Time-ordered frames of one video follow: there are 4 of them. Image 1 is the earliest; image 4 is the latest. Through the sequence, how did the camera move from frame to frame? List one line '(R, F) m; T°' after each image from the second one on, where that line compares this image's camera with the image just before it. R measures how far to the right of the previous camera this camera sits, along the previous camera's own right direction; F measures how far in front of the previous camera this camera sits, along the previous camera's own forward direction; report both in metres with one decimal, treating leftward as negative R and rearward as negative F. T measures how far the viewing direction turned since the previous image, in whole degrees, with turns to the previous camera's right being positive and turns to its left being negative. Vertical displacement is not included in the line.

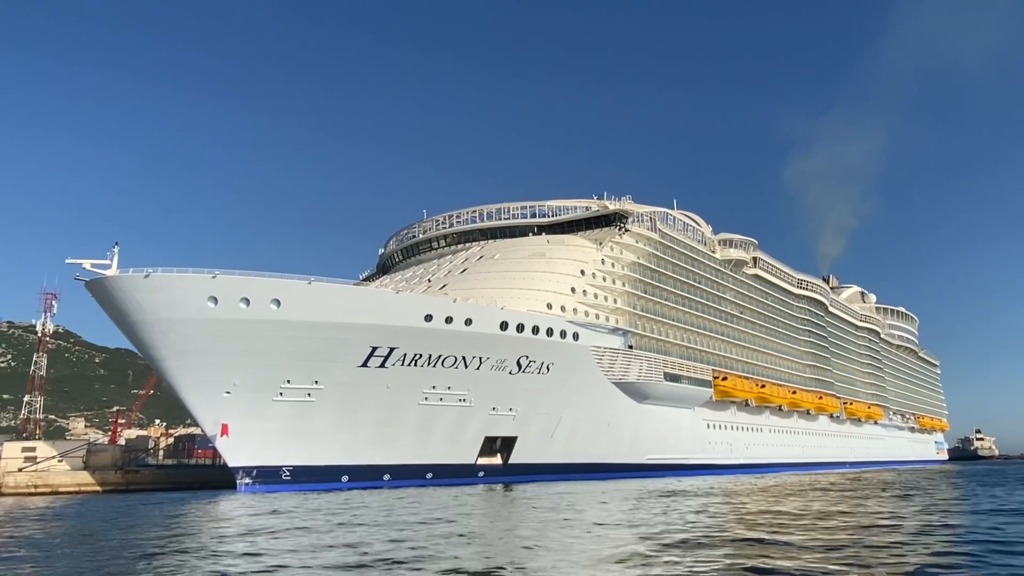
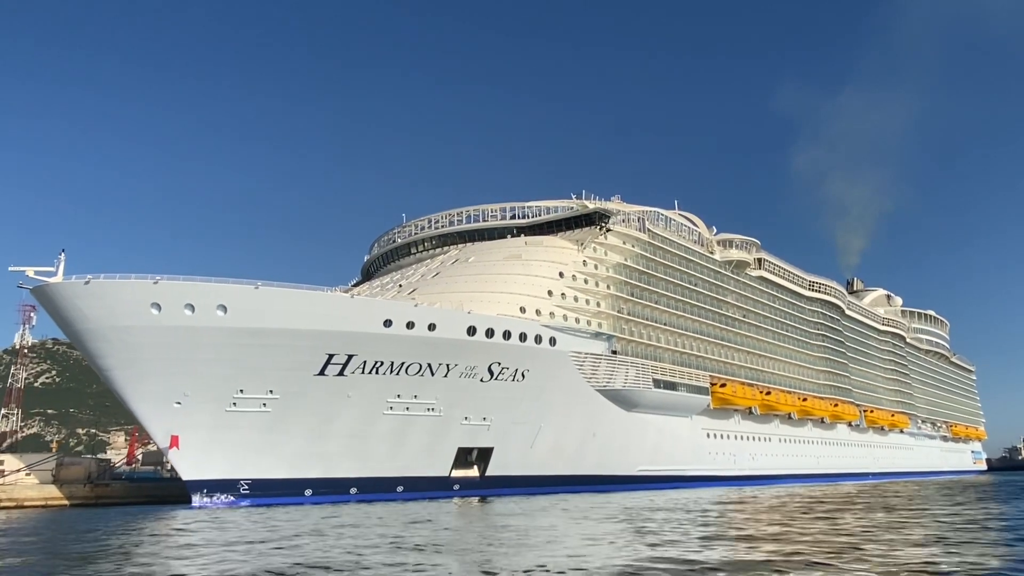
(+2.5, +1.3) m; -4°
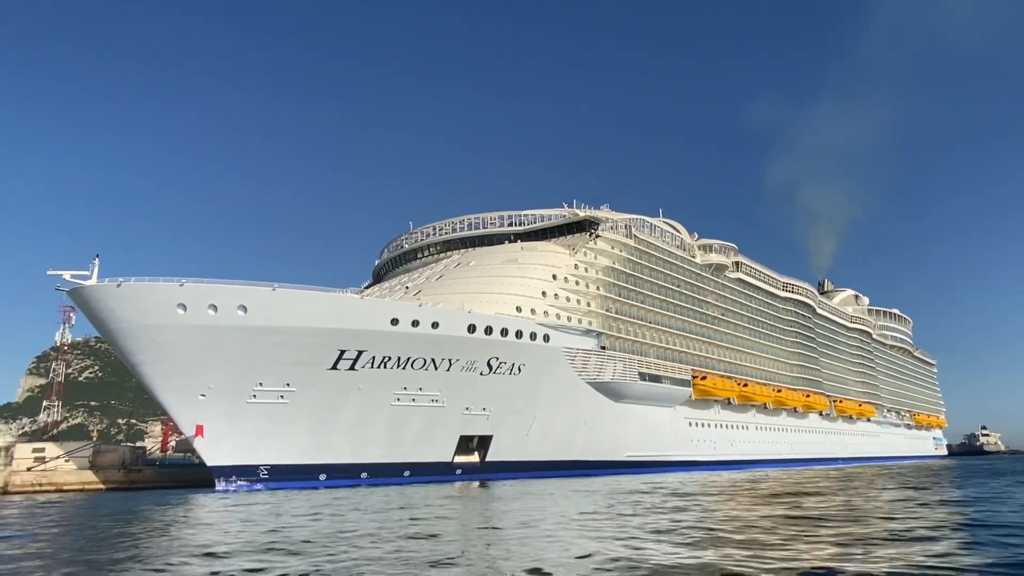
(-0.4, -1.7) m; +1°
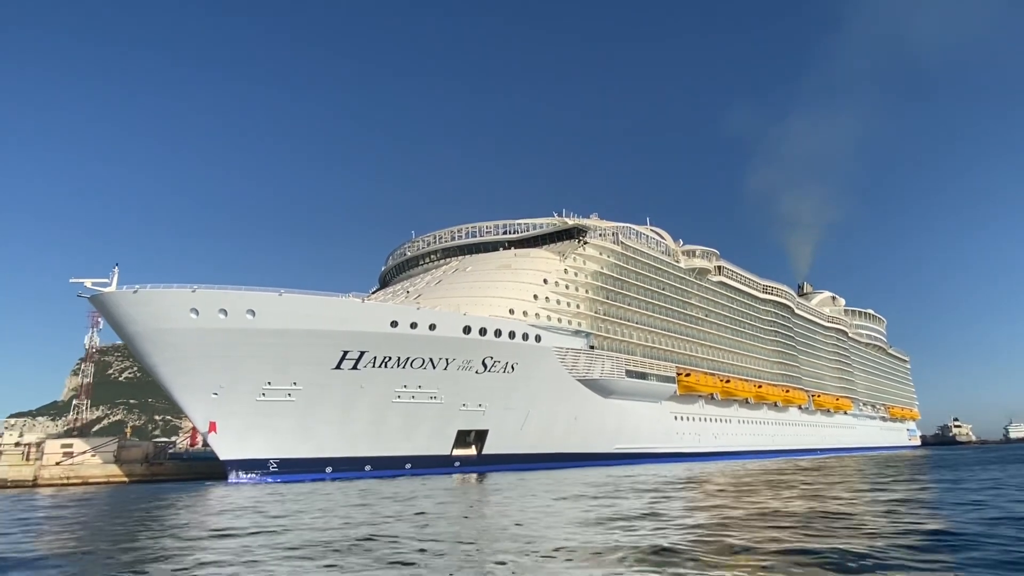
(0.0, -1.4) m; 0°
